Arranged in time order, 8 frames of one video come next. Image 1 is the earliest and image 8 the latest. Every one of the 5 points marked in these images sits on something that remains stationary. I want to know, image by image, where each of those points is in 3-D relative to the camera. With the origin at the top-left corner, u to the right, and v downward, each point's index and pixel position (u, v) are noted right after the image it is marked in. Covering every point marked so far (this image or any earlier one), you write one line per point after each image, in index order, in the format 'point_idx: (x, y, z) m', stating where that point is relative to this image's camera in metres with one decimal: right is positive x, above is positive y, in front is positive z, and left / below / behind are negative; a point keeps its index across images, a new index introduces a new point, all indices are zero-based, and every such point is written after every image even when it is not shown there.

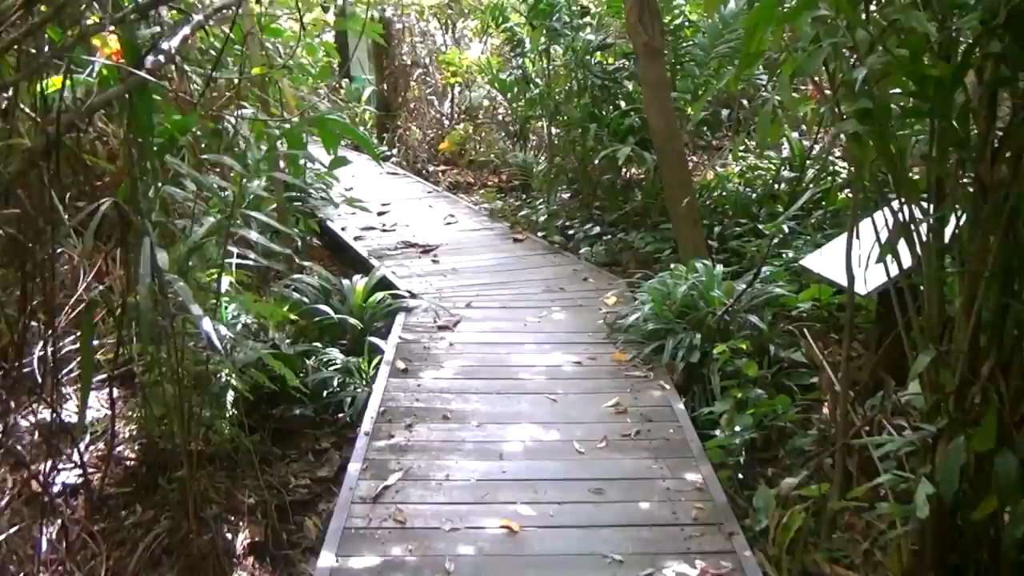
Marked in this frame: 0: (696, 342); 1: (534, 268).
0: (+0.5, -0.2, +2.6) m
1: (+0.1, +0.1, +3.7) m
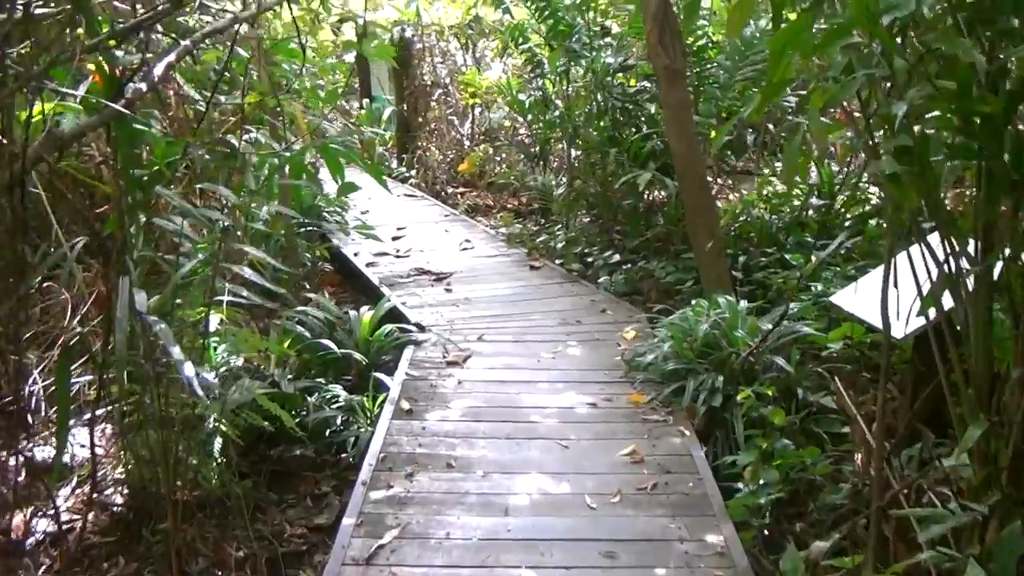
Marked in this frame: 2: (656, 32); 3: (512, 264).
0: (+0.6, -0.3, +2.5) m
1: (+0.2, 0.0, +3.6) m
2: (+0.5, +1.0, +3.4) m
3: (0.0, +0.1, +4.2) m
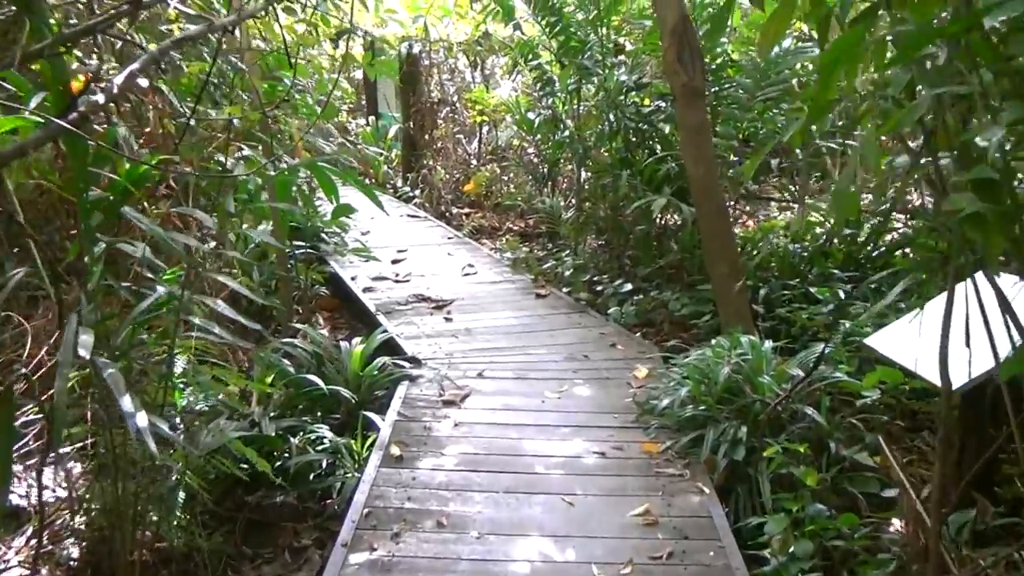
0: (+0.6, -0.4, +2.2) m
1: (+0.2, -0.2, +3.4) m
2: (+0.6, +0.8, +3.2) m
3: (0.0, 0.0, +4.0) m
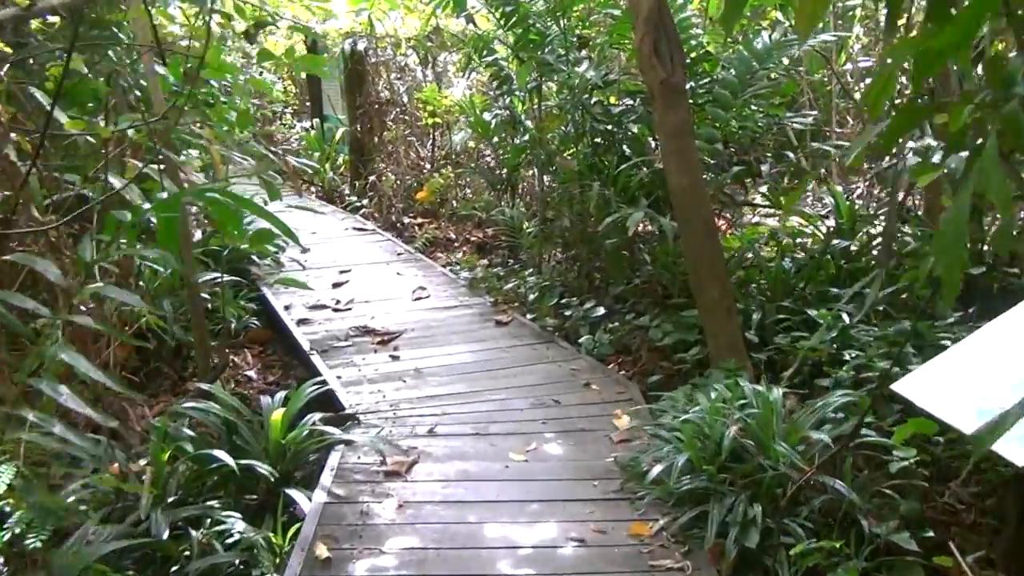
0: (+0.5, -0.5, +1.8) m
1: (0.0, -0.3, +2.9) m
2: (+0.4, +0.8, +2.7) m
3: (-0.2, -0.1, +3.5) m
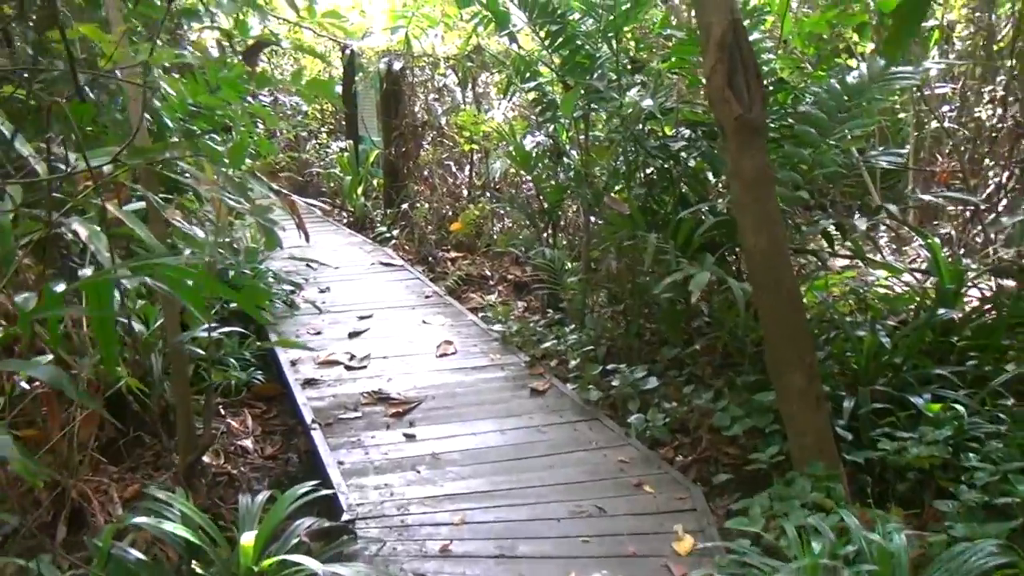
0: (+0.5, -0.7, +1.3) m
1: (+0.1, -0.5, +2.4) m
2: (+0.5, +0.6, +2.2) m
3: (0.0, -0.3, +3.0) m
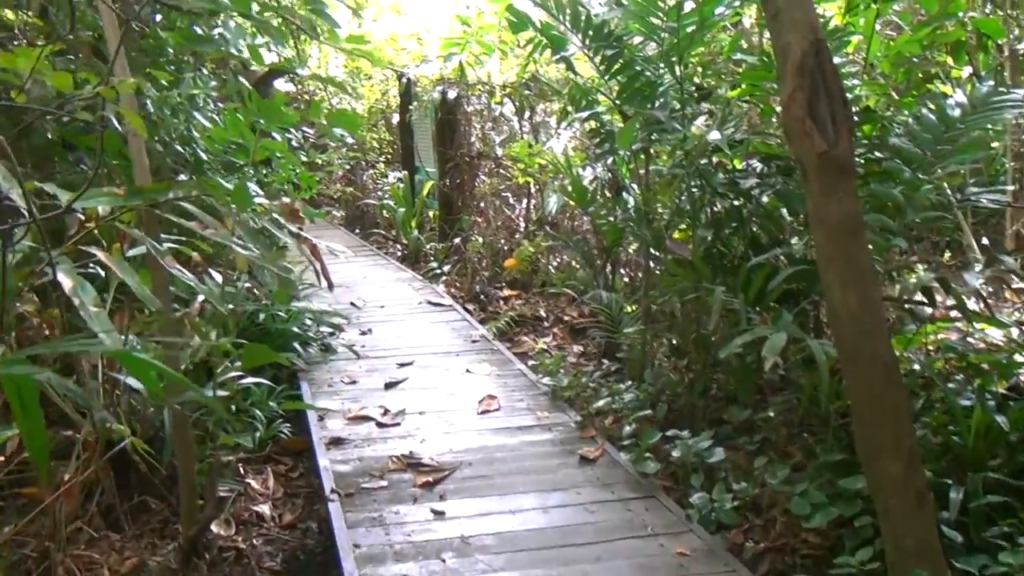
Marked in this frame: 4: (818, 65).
0: (+0.5, -0.8, +0.9) m
1: (+0.2, -0.6, +2.1) m
2: (+0.6, +0.4, +1.9) m
3: (+0.1, -0.5, +2.7) m
4: (+0.7, +0.5, +1.9) m
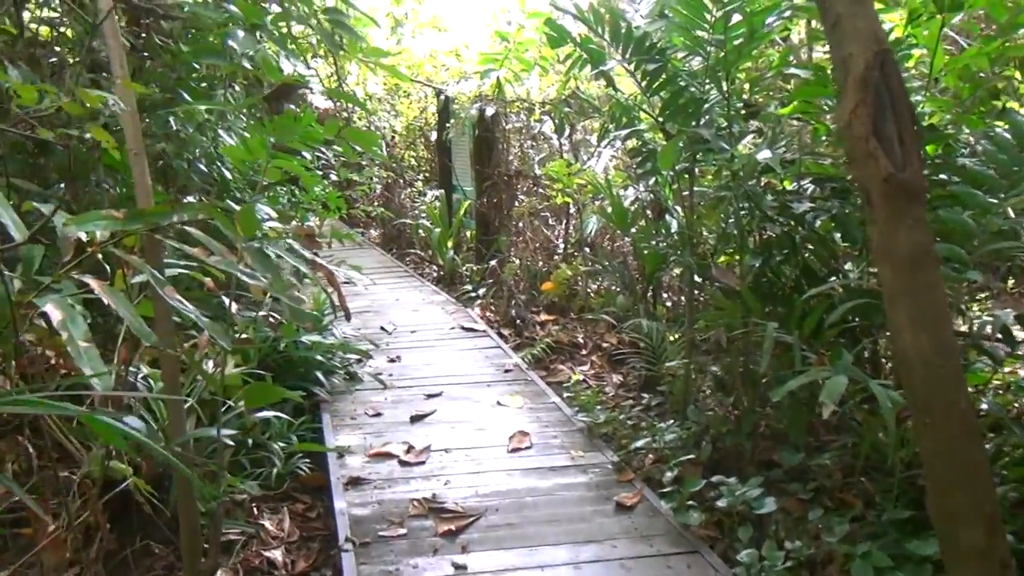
0: (+0.5, -0.8, +0.7) m
1: (+0.3, -0.7, +1.9) m
2: (+0.7, +0.3, +1.7) m
3: (+0.2, -0.6, +2.5) m
4: (+0.7, +0.4, +1.7) m
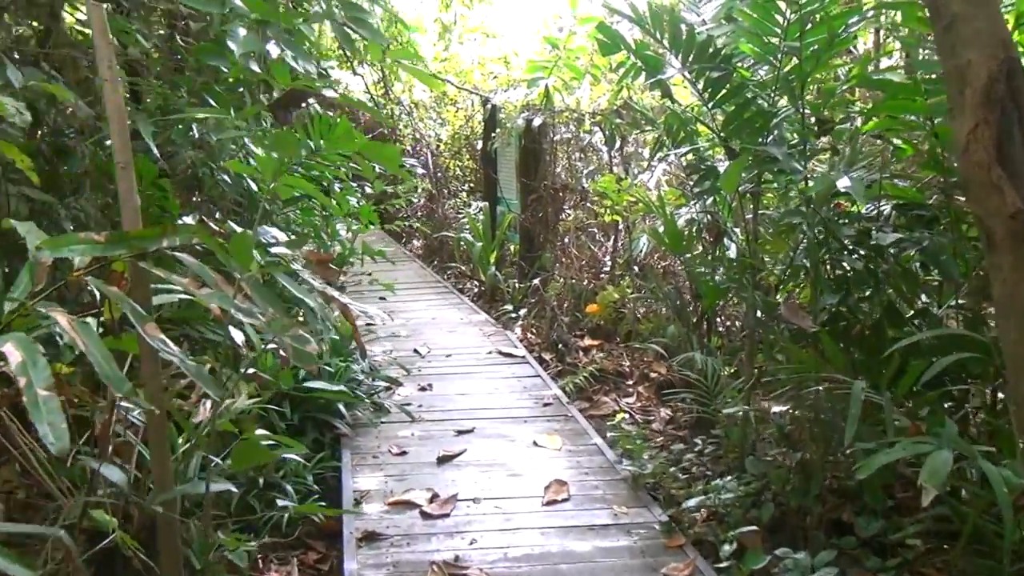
0: (+0.5, -0.9, +0.4) m
1: (+0.3, -0.8, +1.6) m
2: (+0.7, +0.2, +1.4) m
3: (+0.3, -0.7, +2.2) m
4: (+0.8, +0.3, +1.4) m
